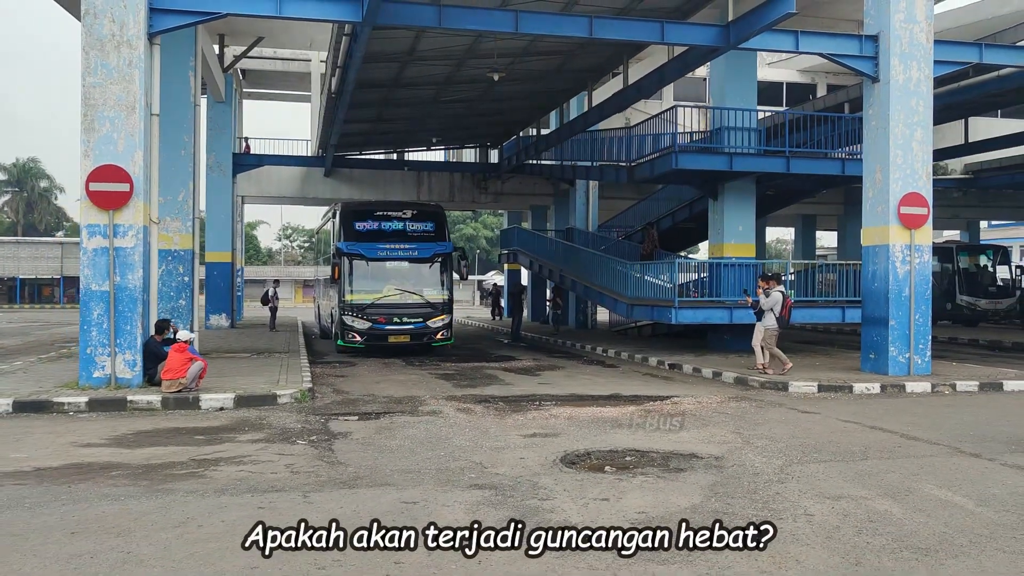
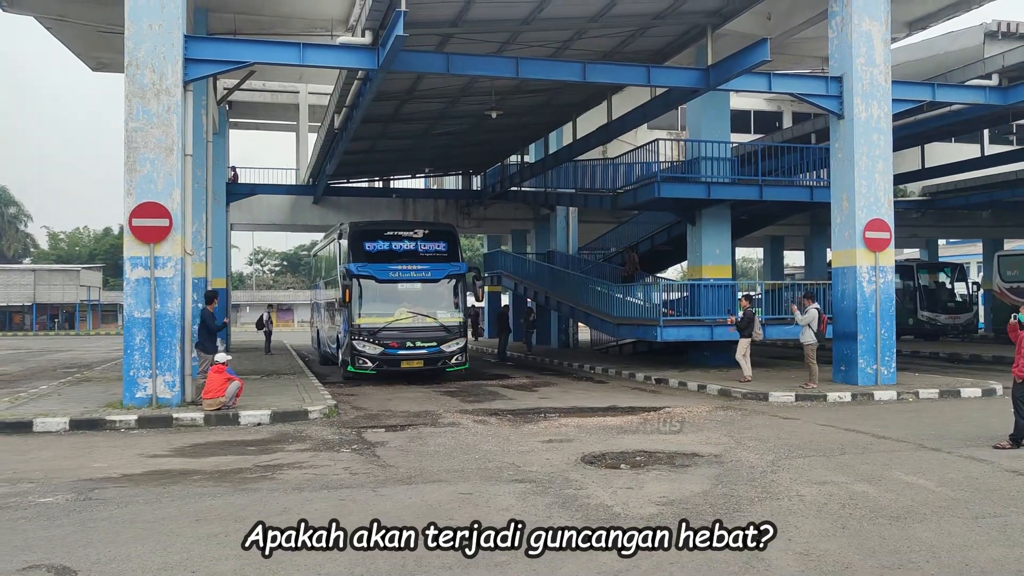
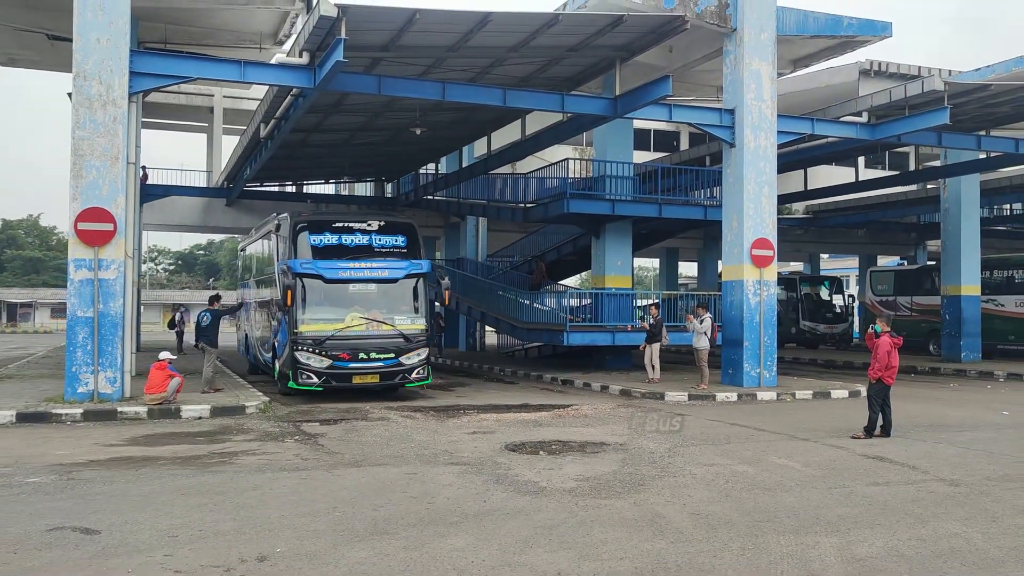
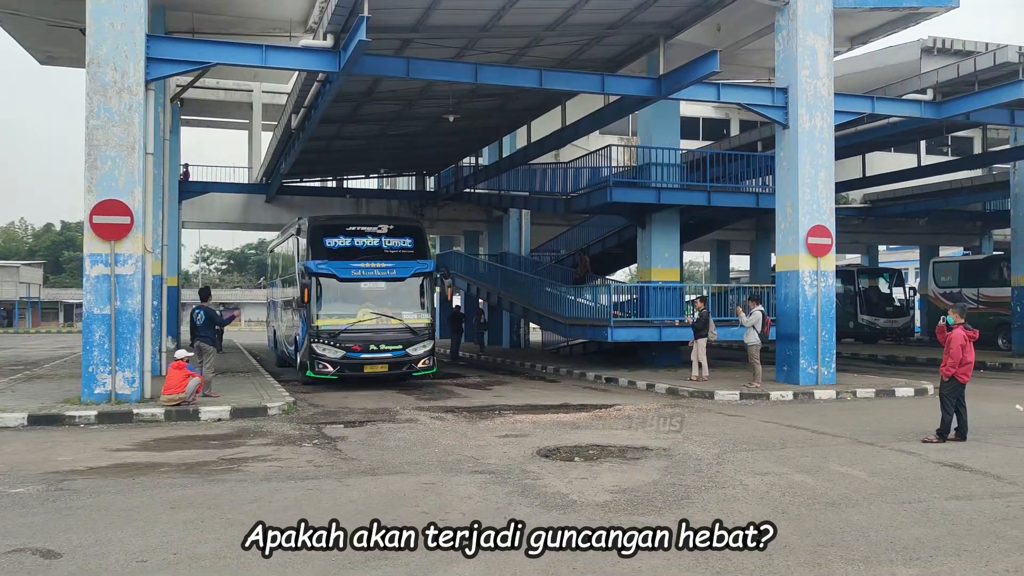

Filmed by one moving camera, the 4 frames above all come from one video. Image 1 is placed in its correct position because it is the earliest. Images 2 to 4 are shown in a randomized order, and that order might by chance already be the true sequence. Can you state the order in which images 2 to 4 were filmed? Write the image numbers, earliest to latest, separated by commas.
2, 4, 3
